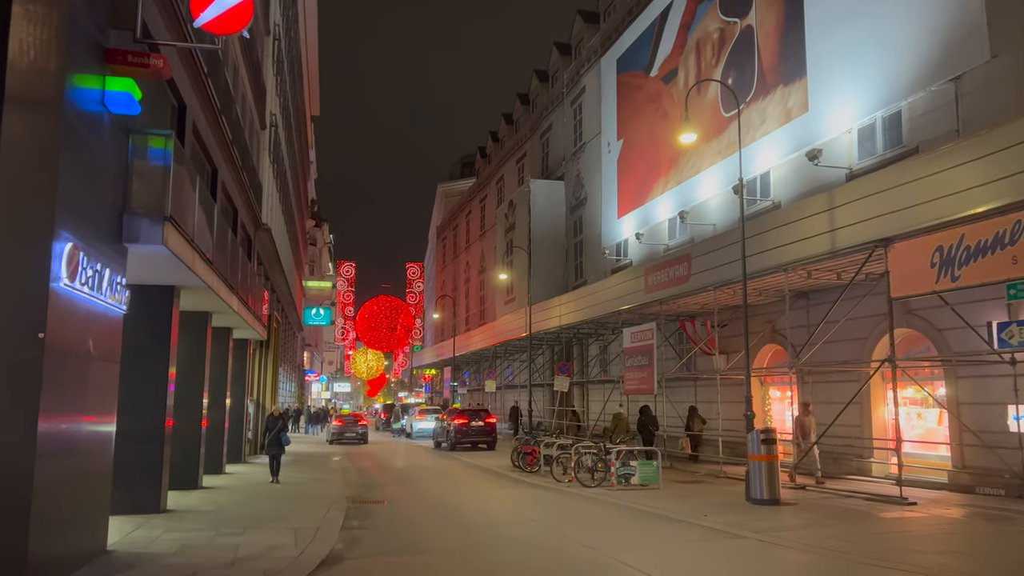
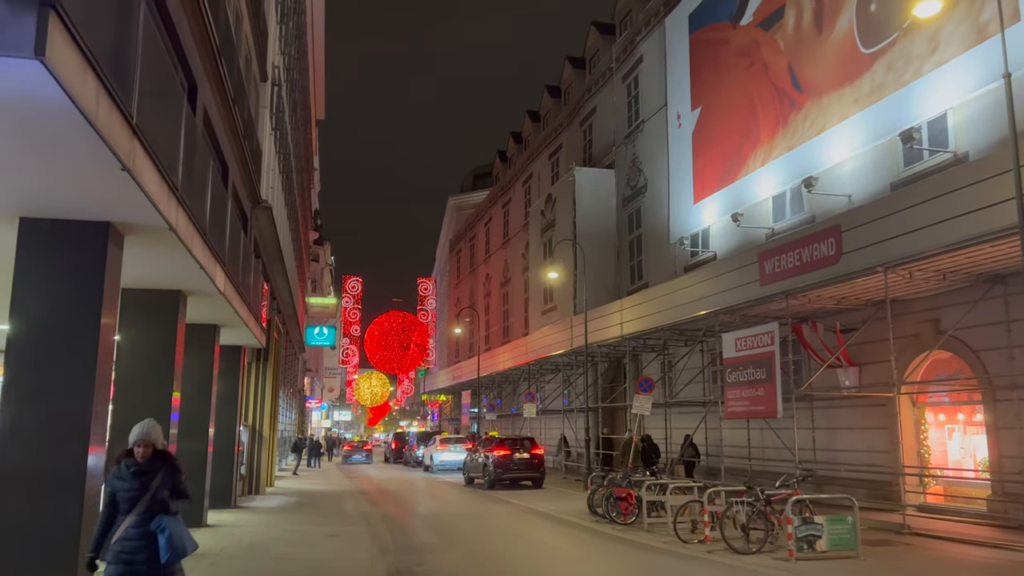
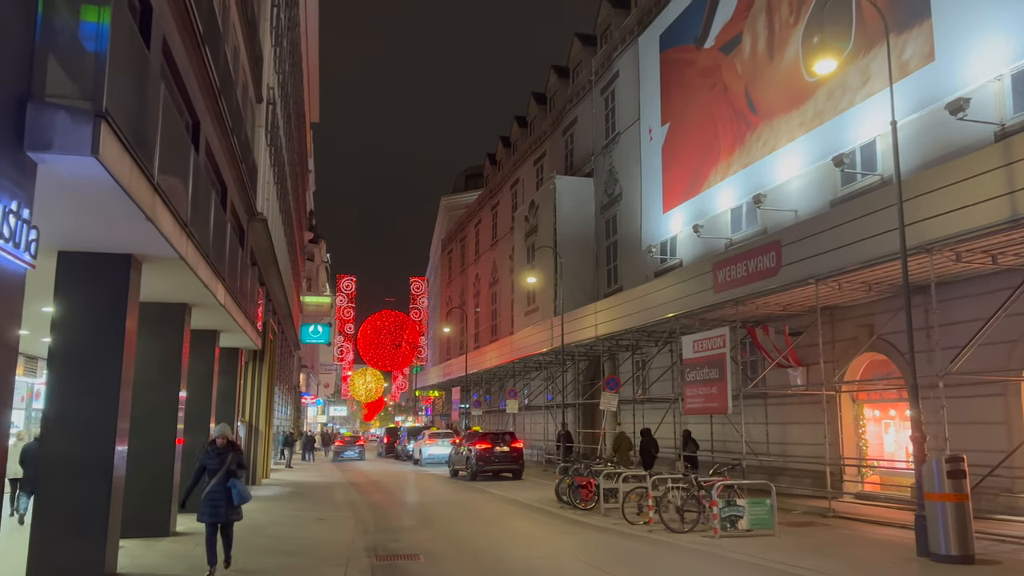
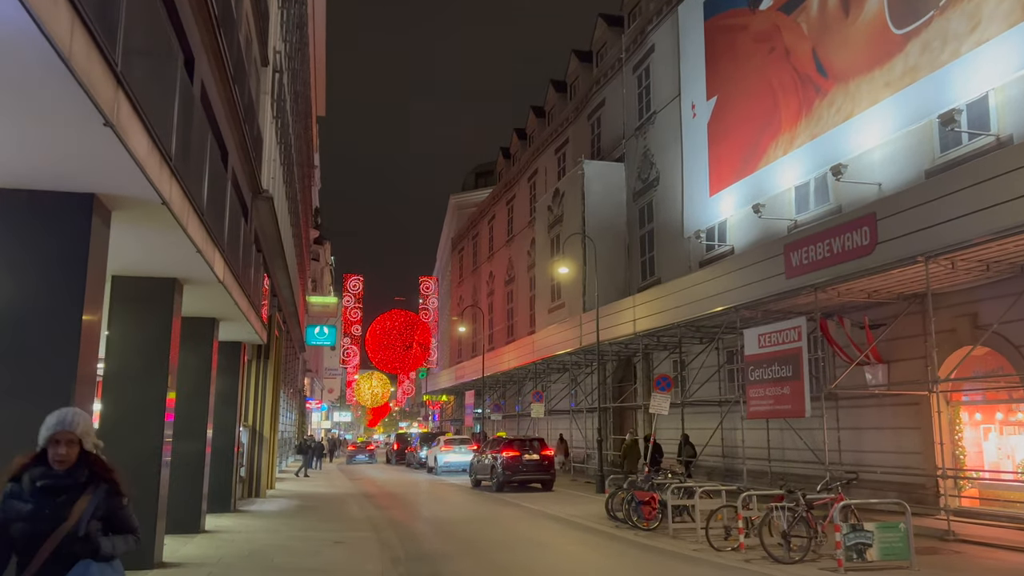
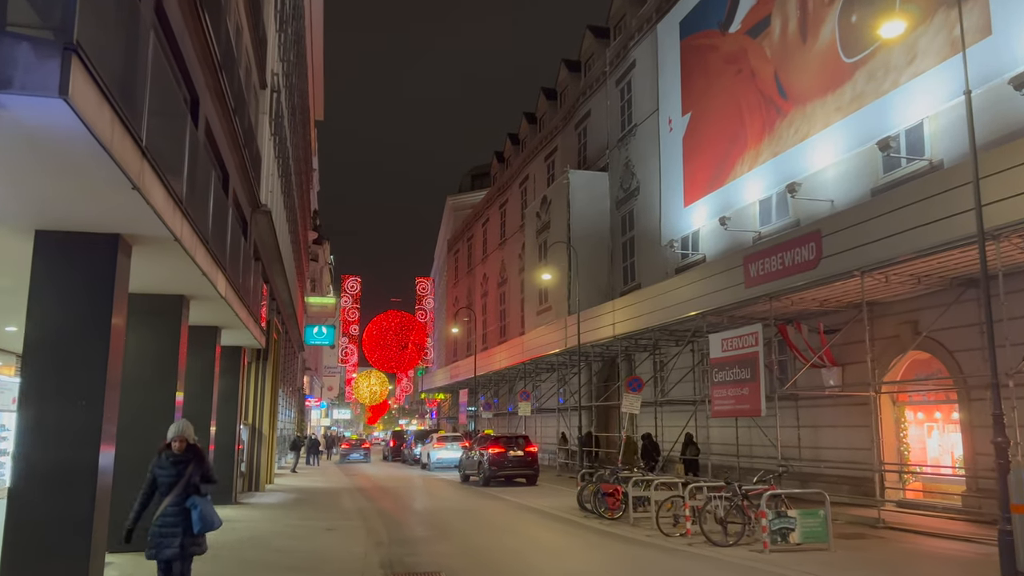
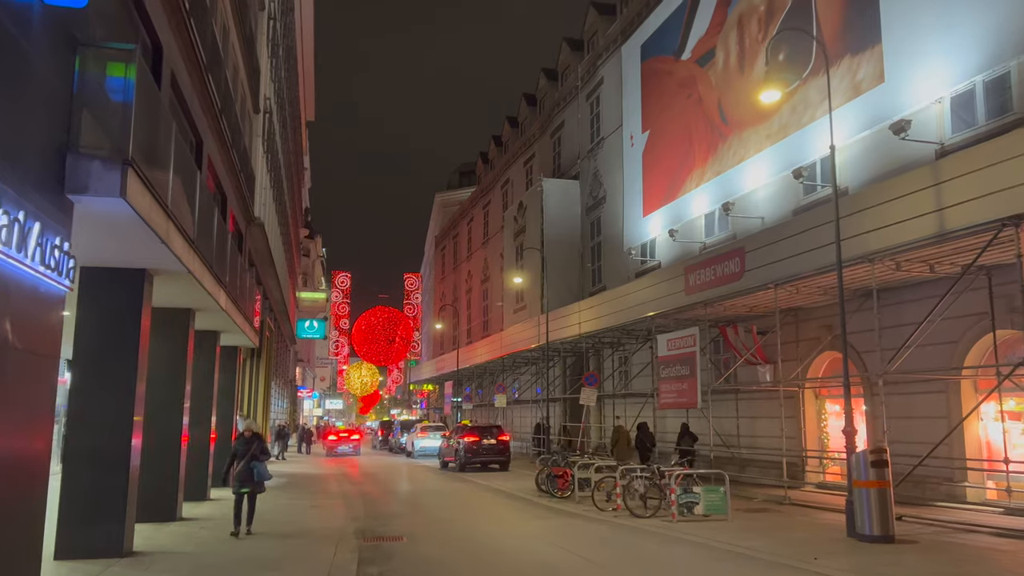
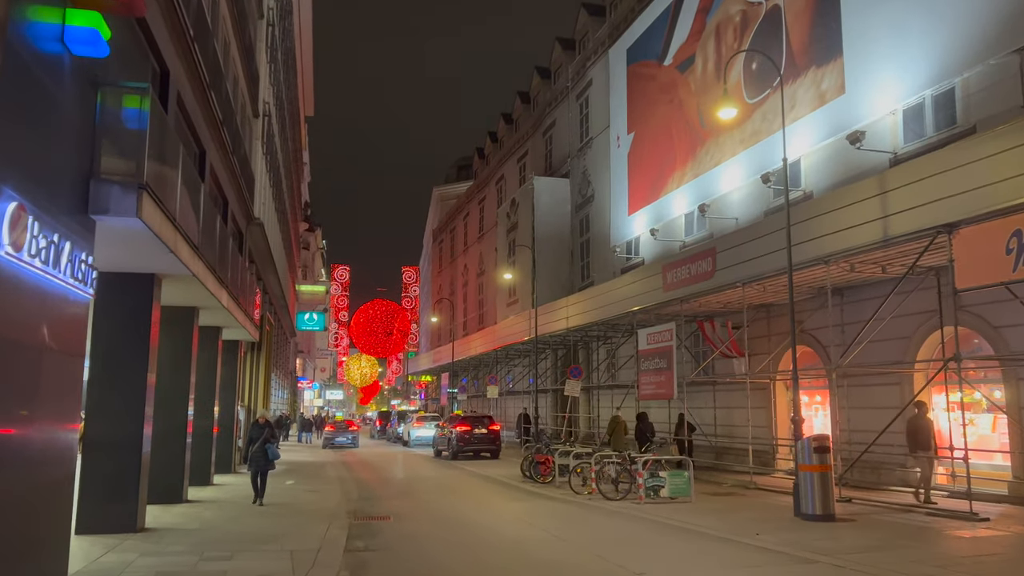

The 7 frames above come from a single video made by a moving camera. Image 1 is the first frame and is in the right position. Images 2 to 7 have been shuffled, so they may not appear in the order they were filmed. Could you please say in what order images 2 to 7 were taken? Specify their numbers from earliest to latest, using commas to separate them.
7, 6, 3, 5, 2, 4
